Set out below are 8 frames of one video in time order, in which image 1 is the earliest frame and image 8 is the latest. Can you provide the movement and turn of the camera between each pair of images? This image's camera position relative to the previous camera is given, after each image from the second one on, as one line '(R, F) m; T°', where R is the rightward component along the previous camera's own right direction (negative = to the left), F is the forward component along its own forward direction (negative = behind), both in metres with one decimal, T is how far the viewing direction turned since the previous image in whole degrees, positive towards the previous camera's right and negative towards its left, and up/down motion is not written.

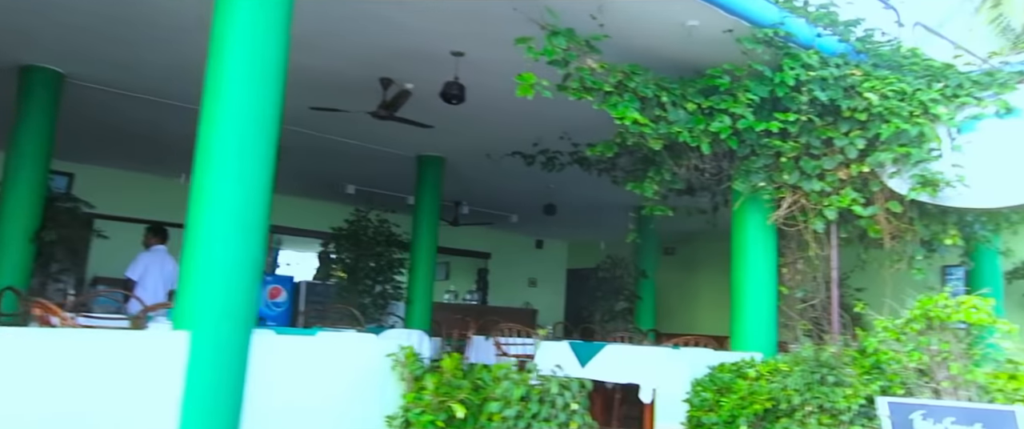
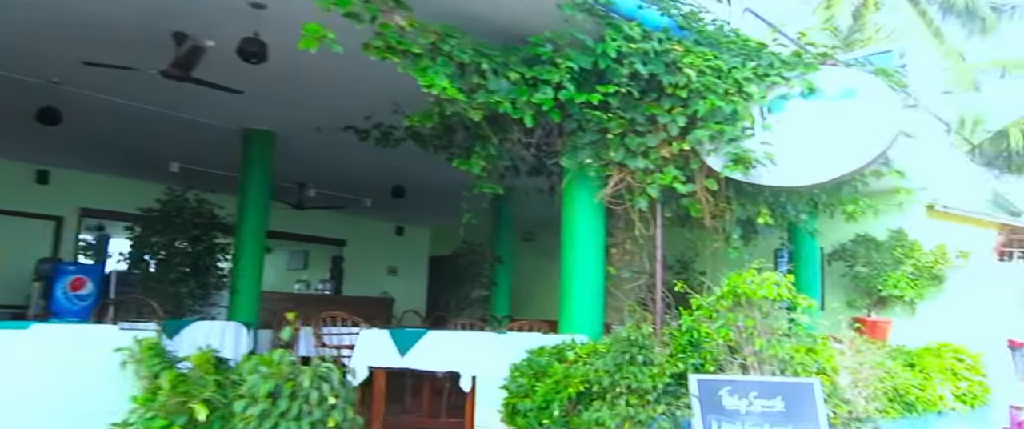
(+0.8, +0.4) m; +9°
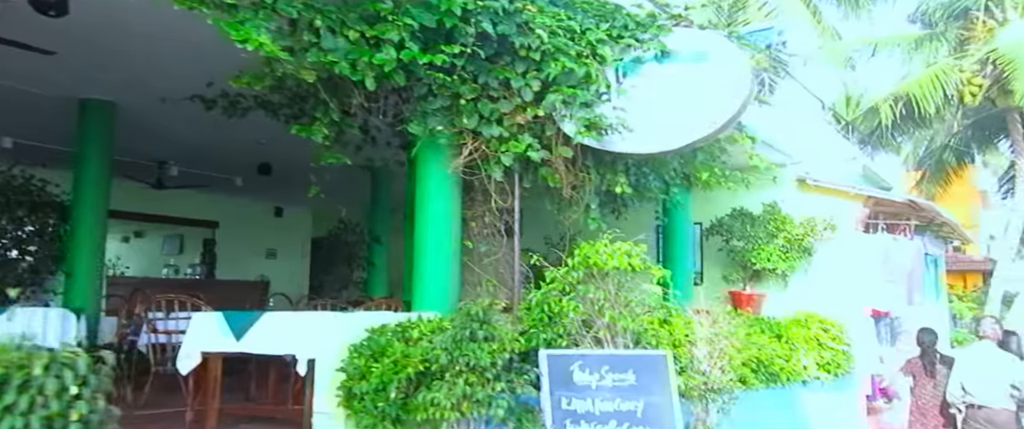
(+0.8, +0.3) m; +6°
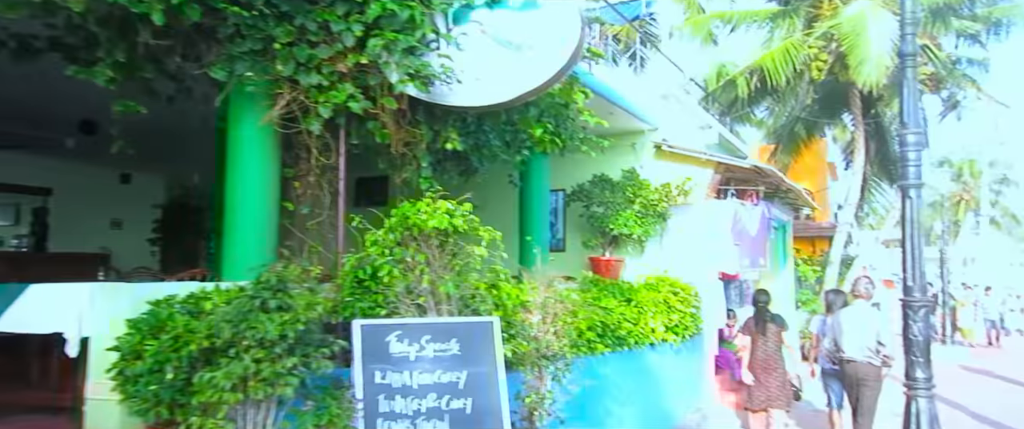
(+0.7, +0.3) m; +9°
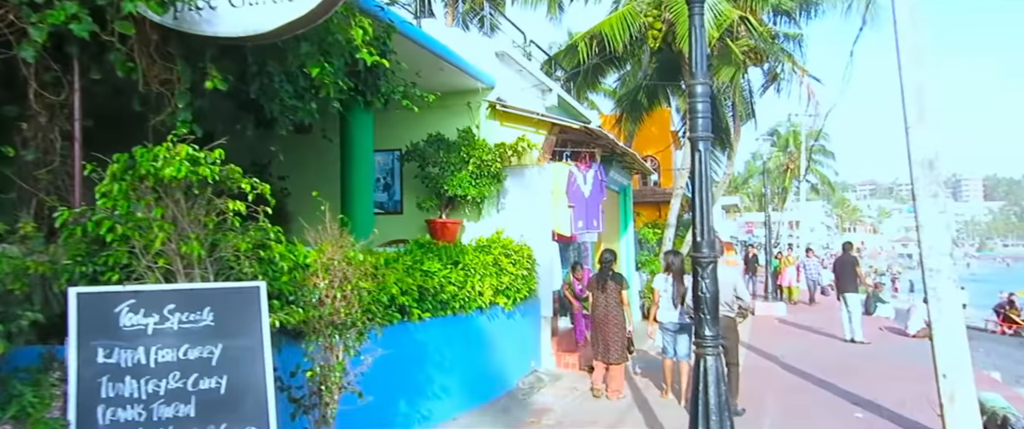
(+0.8, +0.3) m; +11°
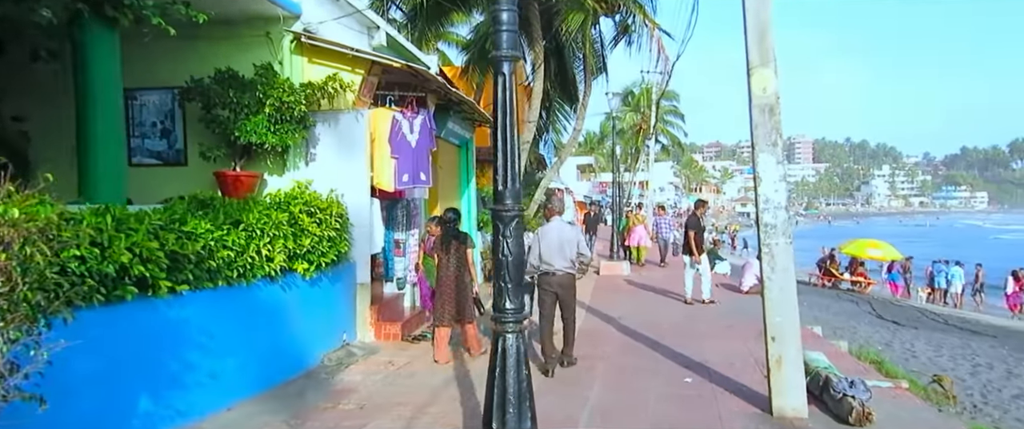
(+0.7, +0.9) m; +12°
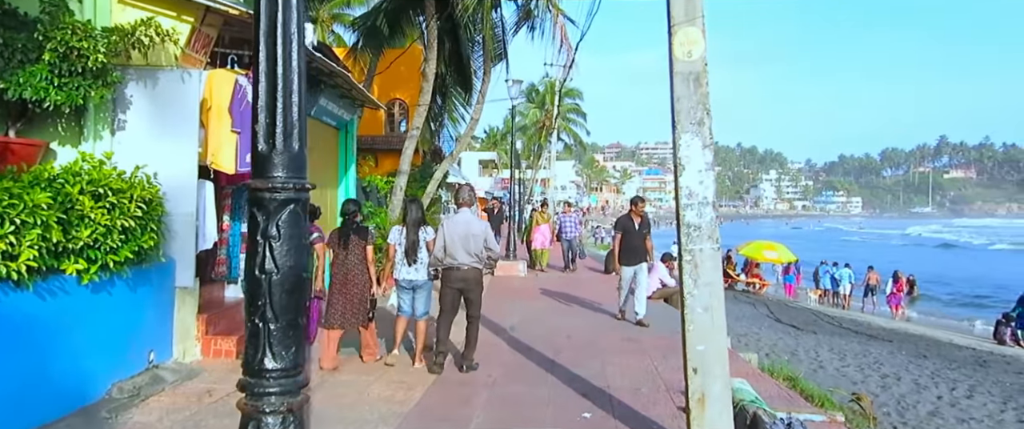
(+0.3, +1.0) m; +9°
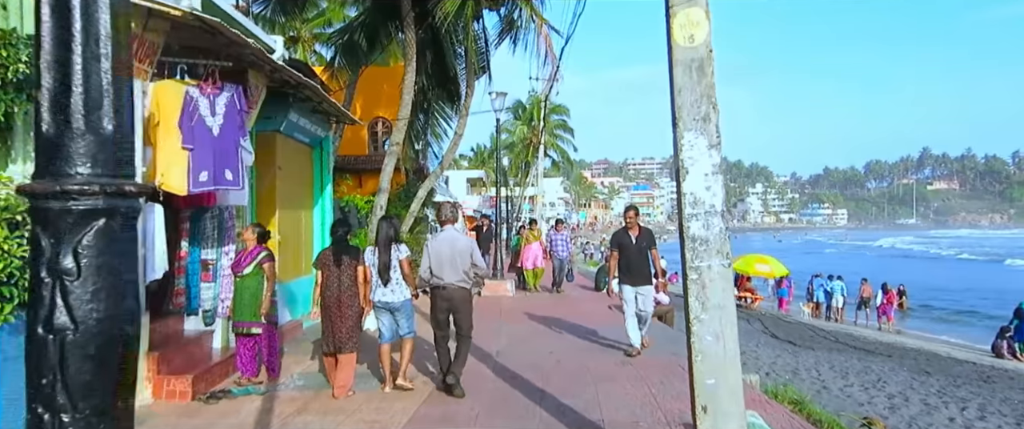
(0.0, +0.3) m; +1°
